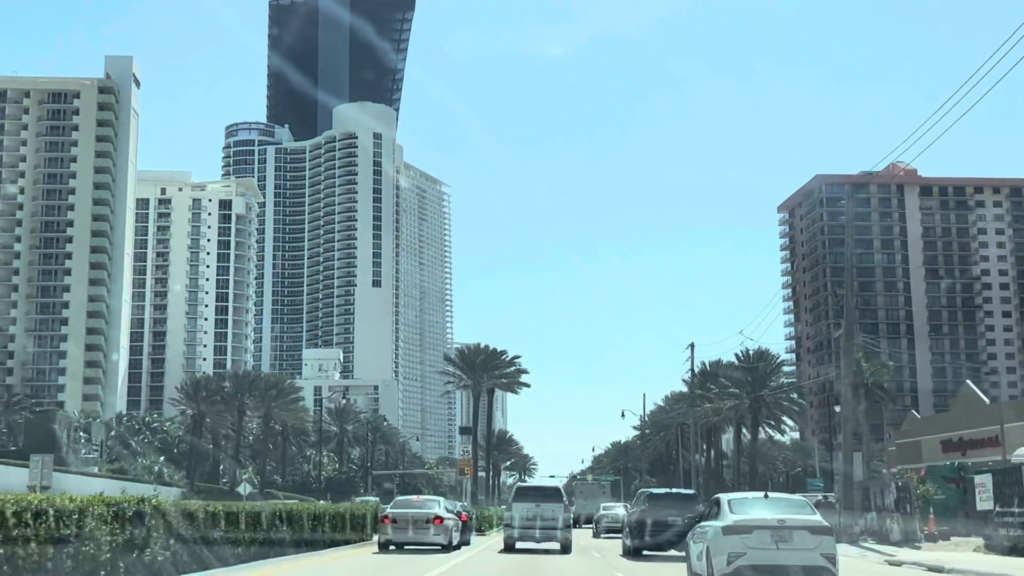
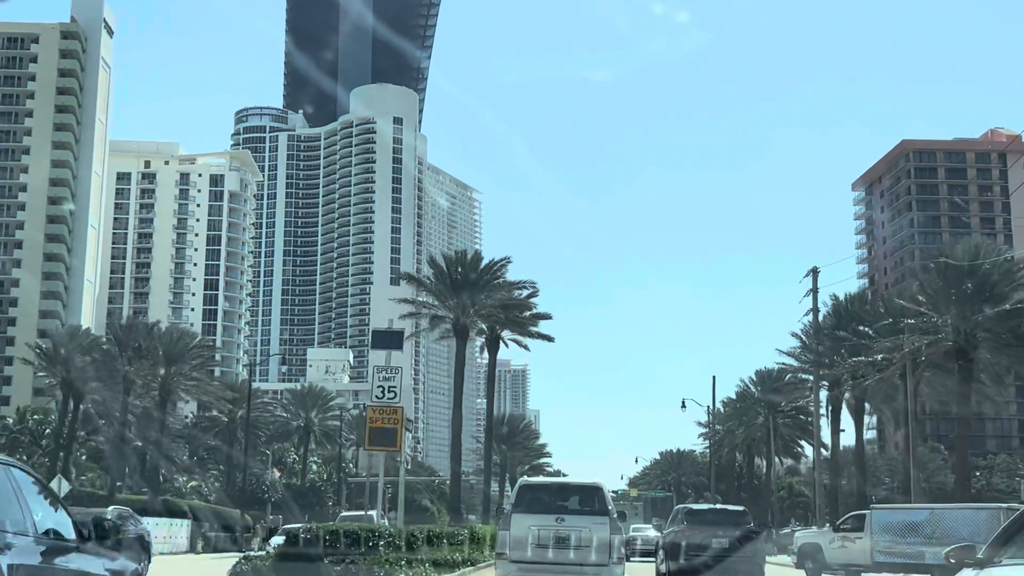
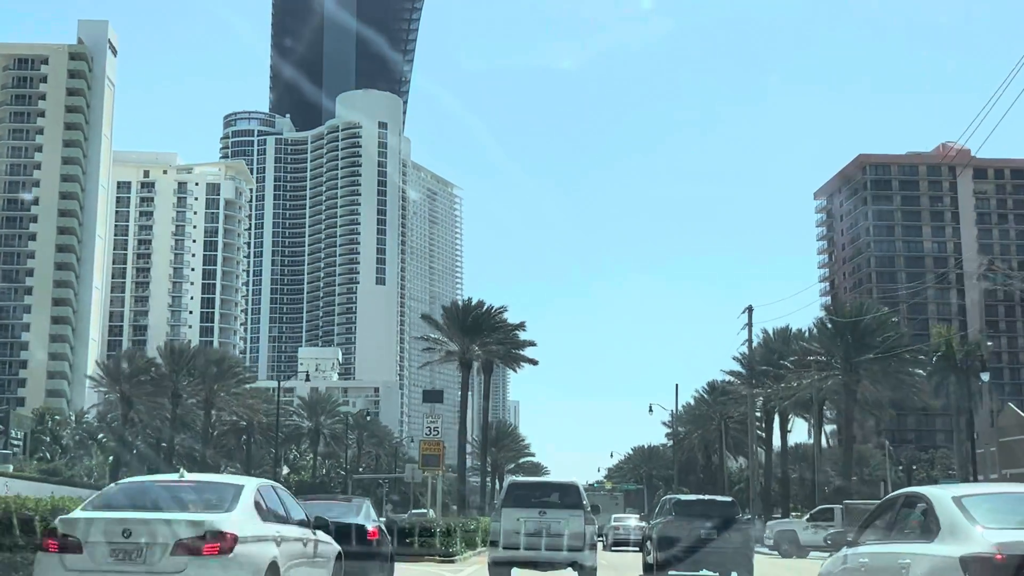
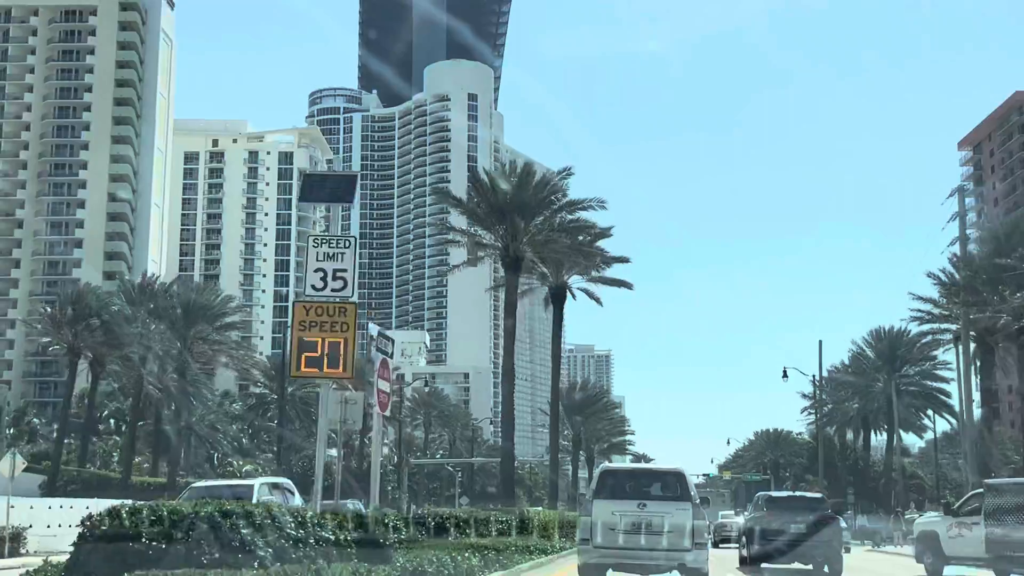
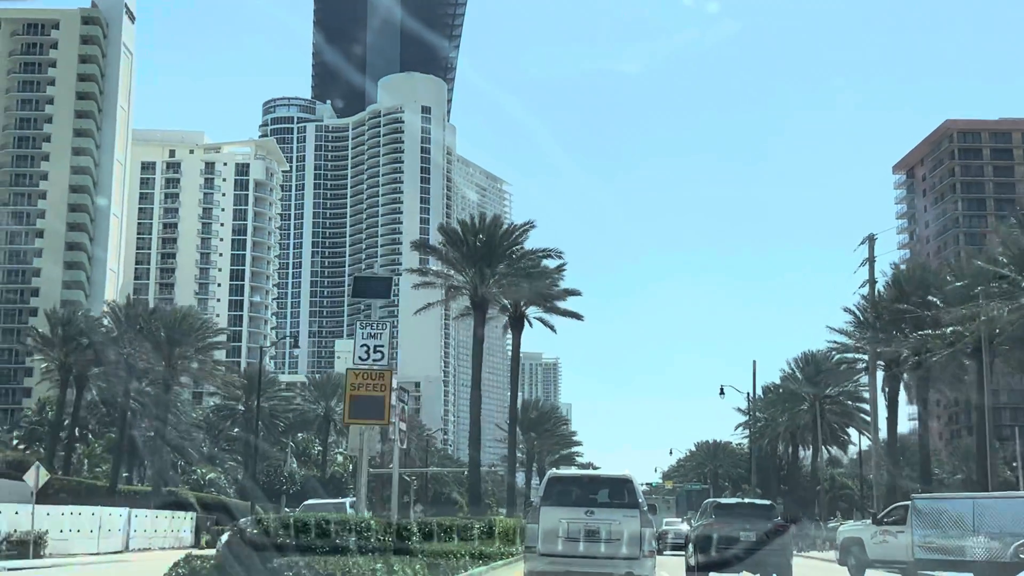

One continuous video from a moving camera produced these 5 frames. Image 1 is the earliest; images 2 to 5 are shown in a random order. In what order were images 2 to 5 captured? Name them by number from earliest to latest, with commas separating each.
3, 2, 5, 4
